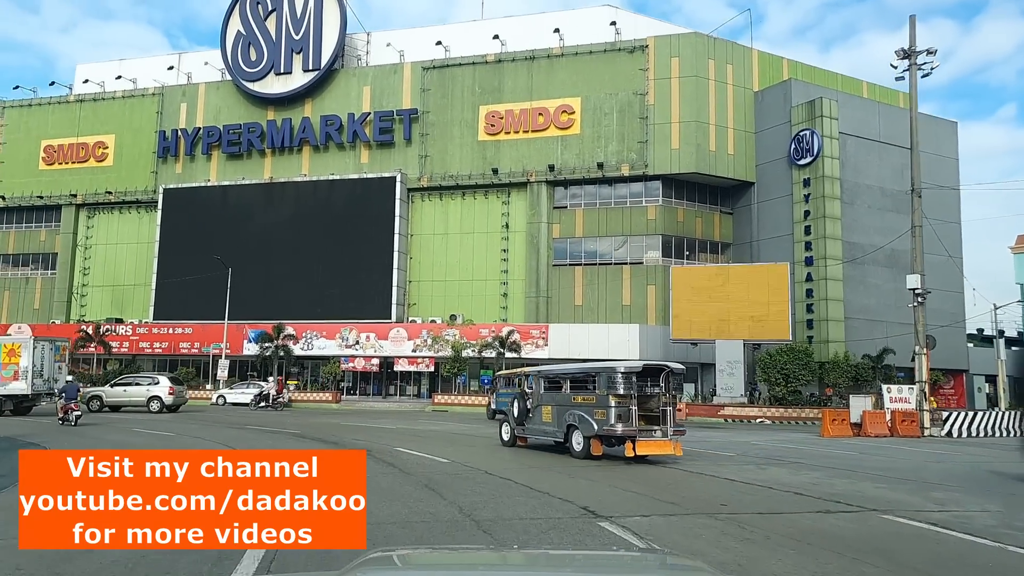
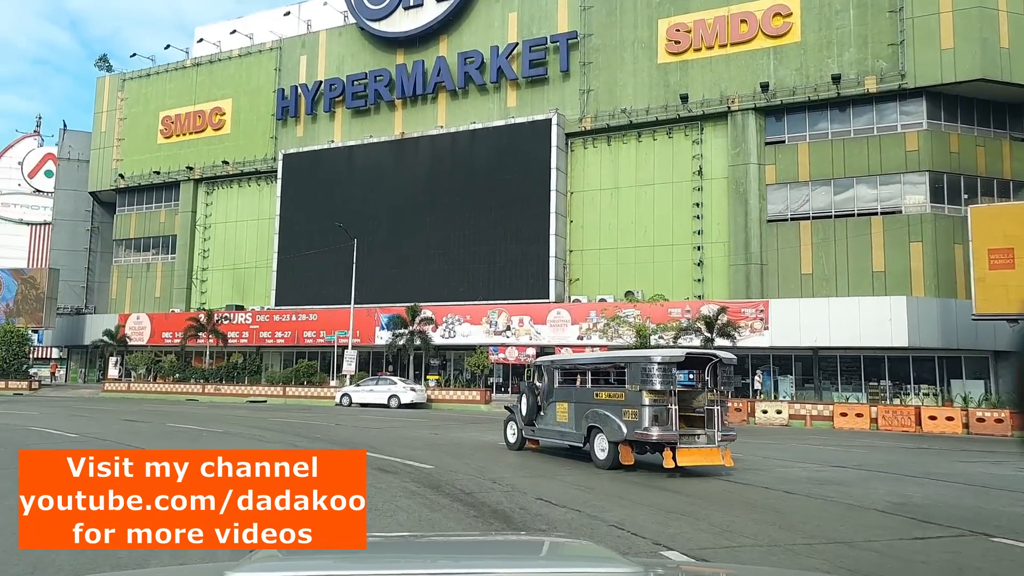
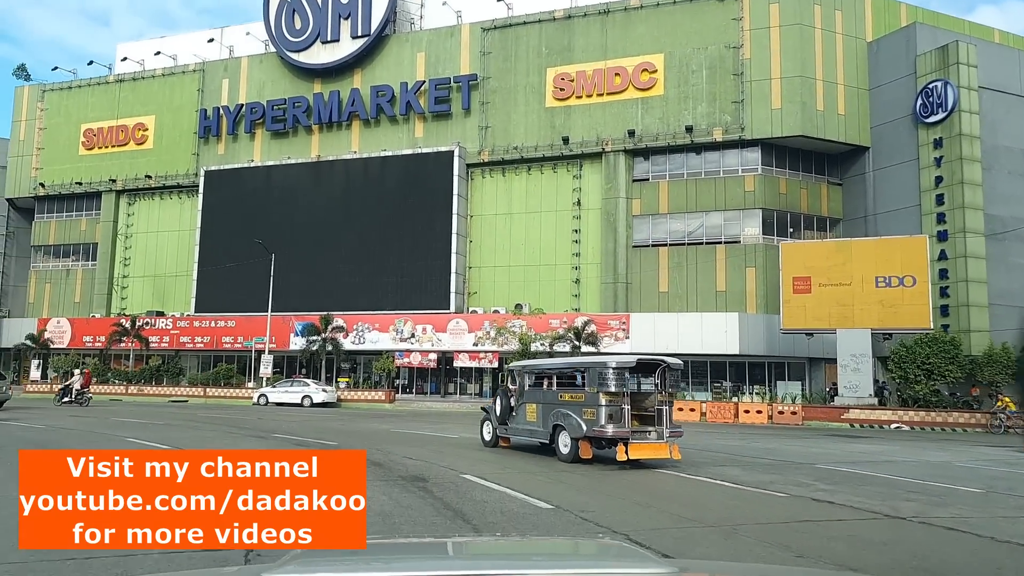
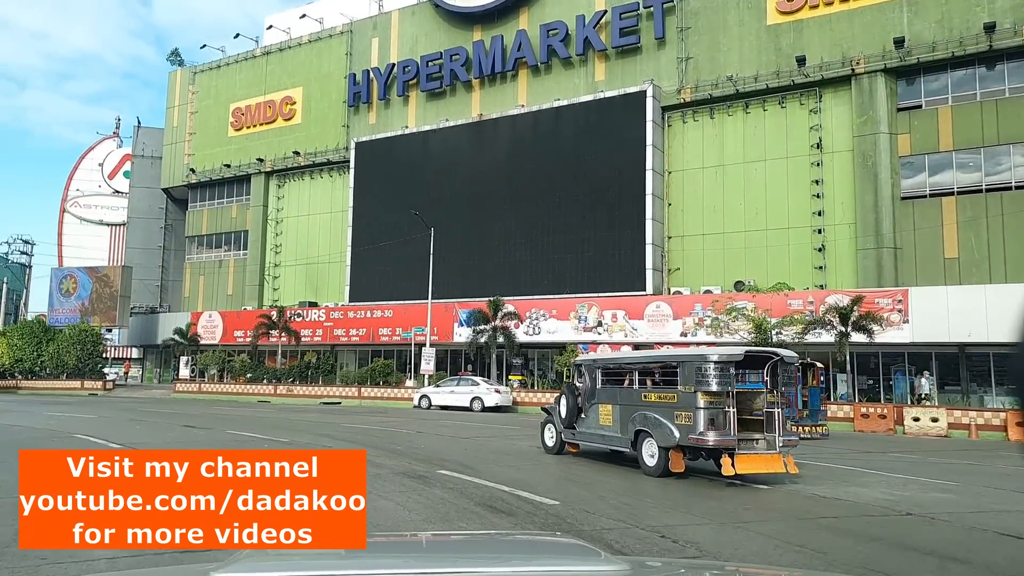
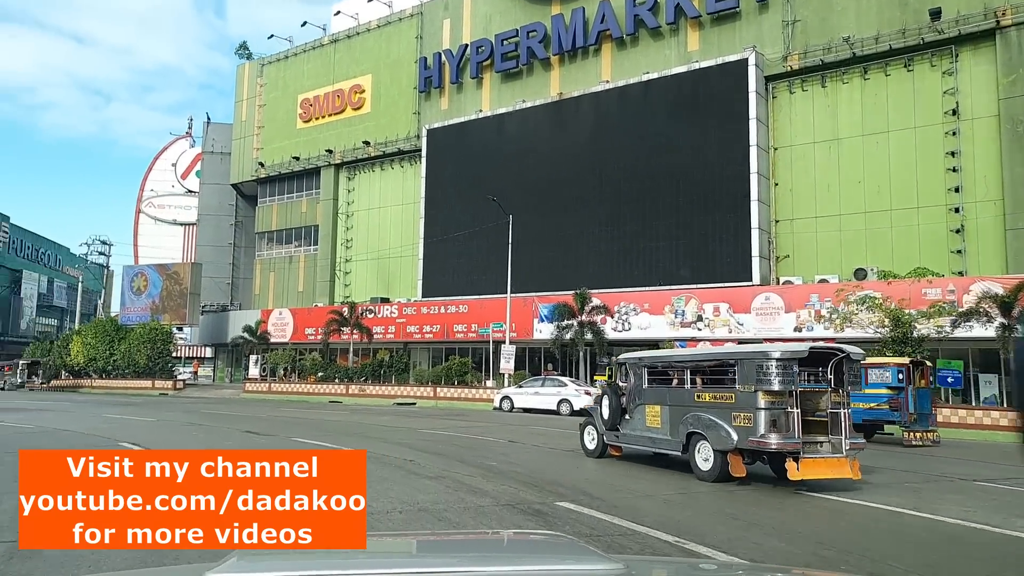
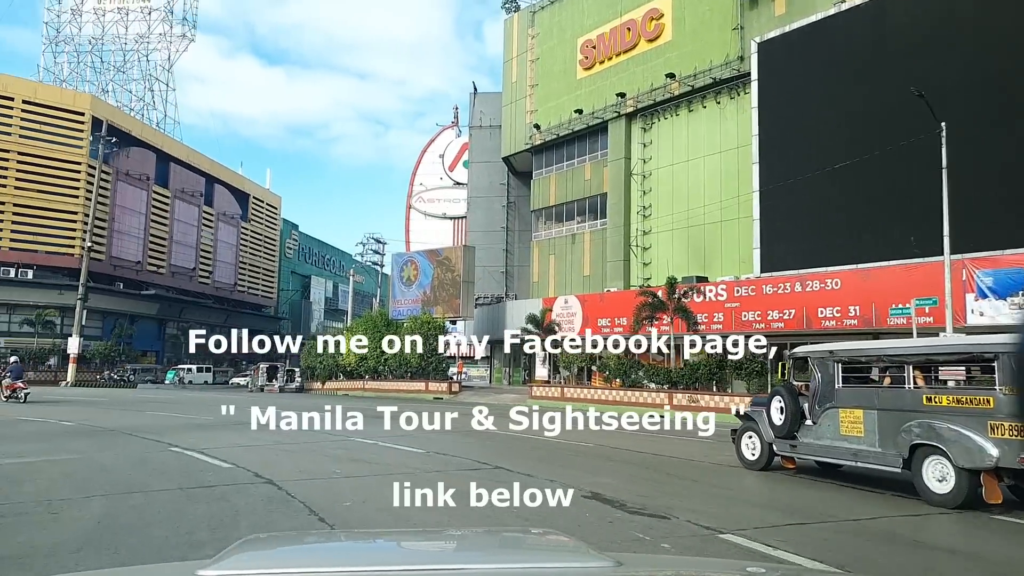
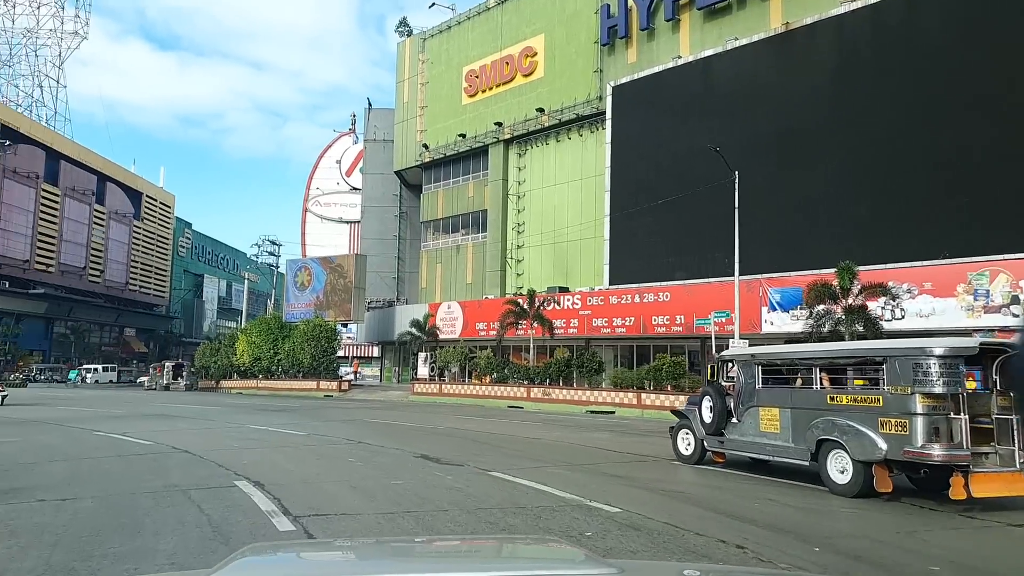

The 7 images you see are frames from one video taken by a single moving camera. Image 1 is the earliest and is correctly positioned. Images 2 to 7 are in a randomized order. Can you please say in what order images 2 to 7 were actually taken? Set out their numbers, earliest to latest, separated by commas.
3, 2, 4, 5, 7, 6
